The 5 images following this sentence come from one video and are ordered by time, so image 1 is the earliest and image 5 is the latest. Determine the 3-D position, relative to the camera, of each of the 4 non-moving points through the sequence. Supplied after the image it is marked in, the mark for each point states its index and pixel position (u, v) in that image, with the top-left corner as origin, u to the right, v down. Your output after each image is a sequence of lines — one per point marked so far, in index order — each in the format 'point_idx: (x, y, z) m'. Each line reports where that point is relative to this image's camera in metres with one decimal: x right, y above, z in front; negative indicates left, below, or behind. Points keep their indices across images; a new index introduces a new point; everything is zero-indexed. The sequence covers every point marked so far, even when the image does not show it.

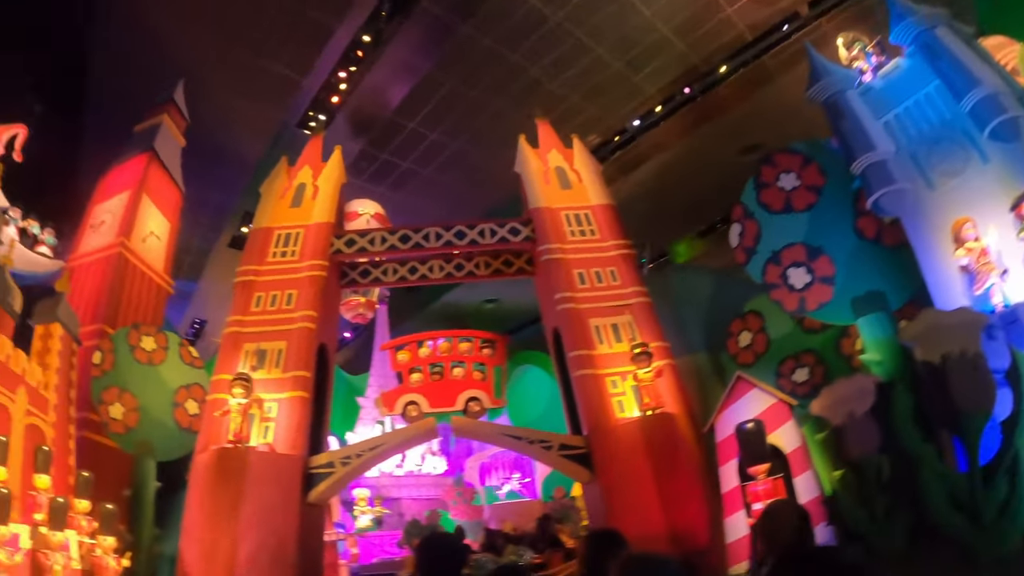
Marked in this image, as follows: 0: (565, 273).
0: (+0.6, +0.1, +9.4) m
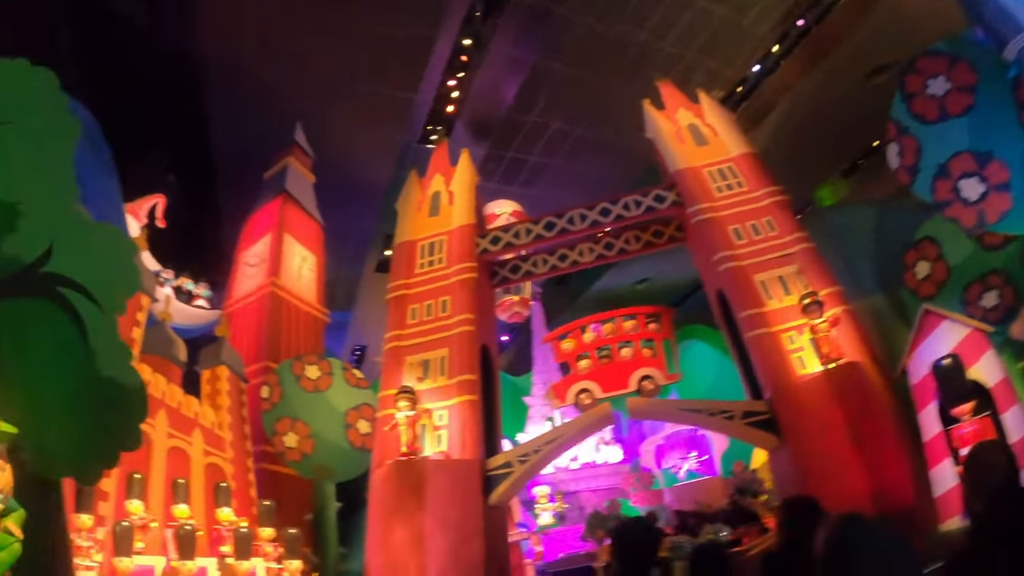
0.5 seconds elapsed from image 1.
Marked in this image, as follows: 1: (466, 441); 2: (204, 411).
0: (+2.0, +0.5, +8.7) m
1: (-0.3, -1.1, +6.3) m
2: (-2.6, -1.0, +7.6) m
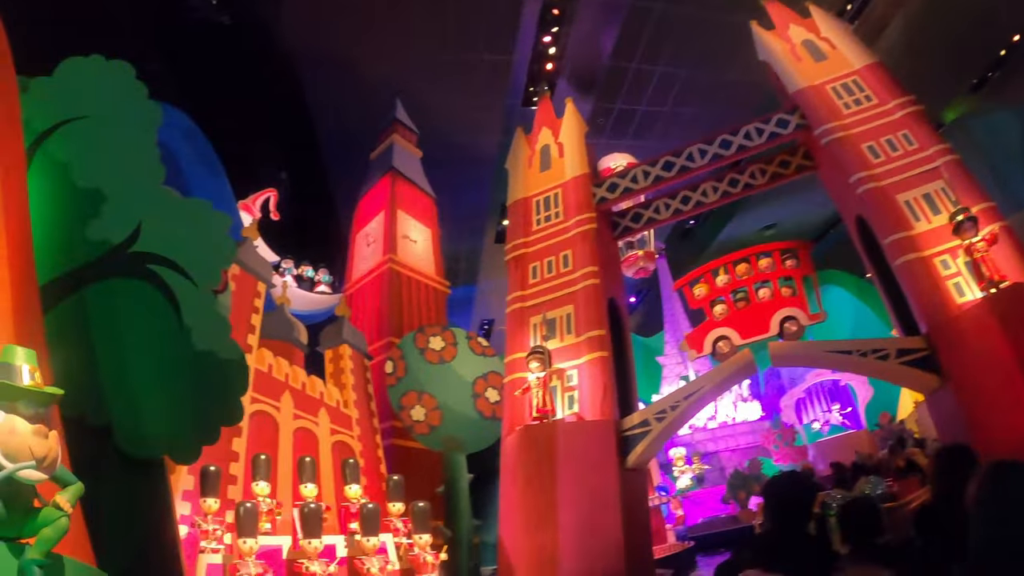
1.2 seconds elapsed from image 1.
0: (+3.0, +1.2, +7.9) m
1: (+0.6, -0.7, +5.9) m
2: (-1.5, -0.8, +7.4) m
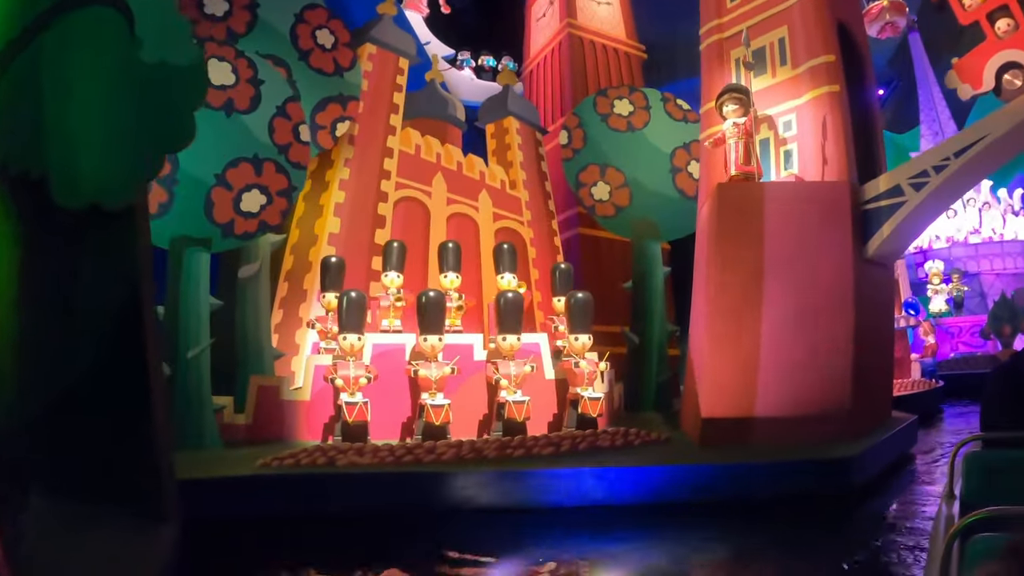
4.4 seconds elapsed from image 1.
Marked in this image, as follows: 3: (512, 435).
0: (+4.2, +3.0, +5.1) m
1: (+1.5, +0.7, +4.2) m
2: (-0.1, +0.8, +6.2) m
3: (0.0, -0.6, +3.7) m
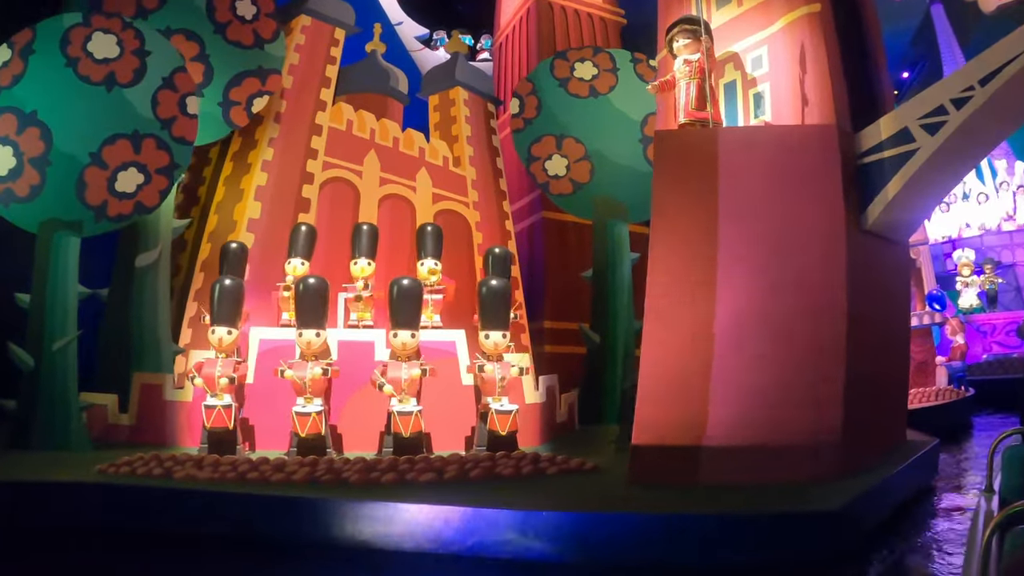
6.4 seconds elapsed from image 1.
0: (+3.8, +3.1, +4.2) m
1: (+1.1, +0.7, +3.4) m
2: (-0.4, +0.9, +5.5) m
3: (-0.4, -0.6, +3.0) m
